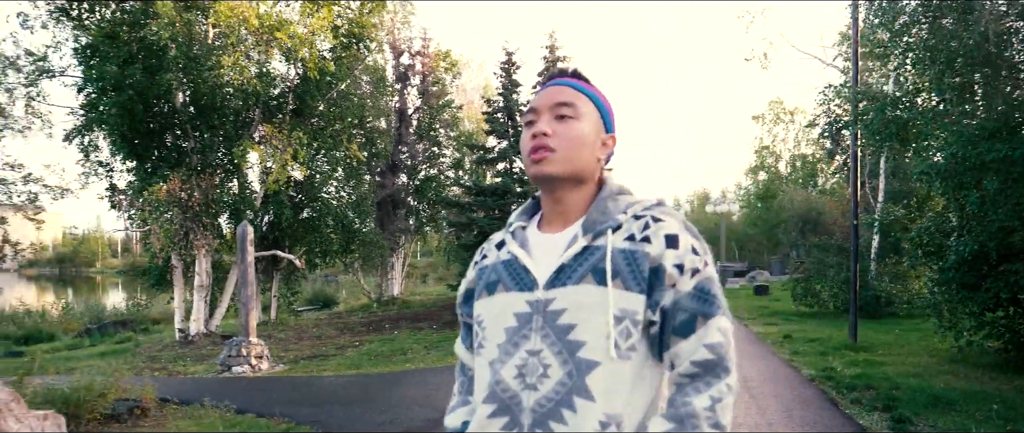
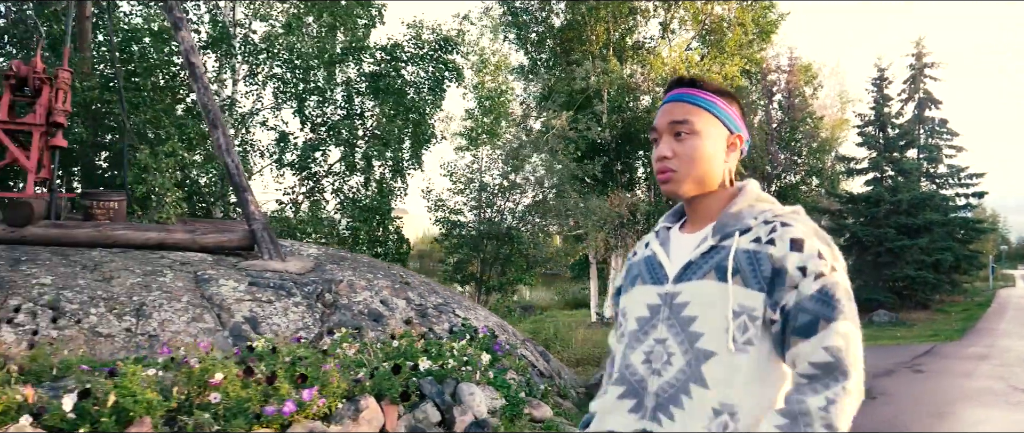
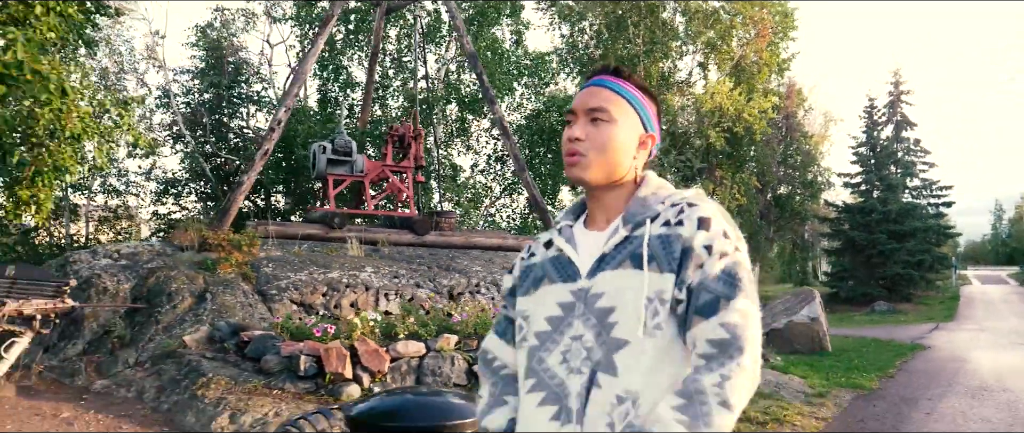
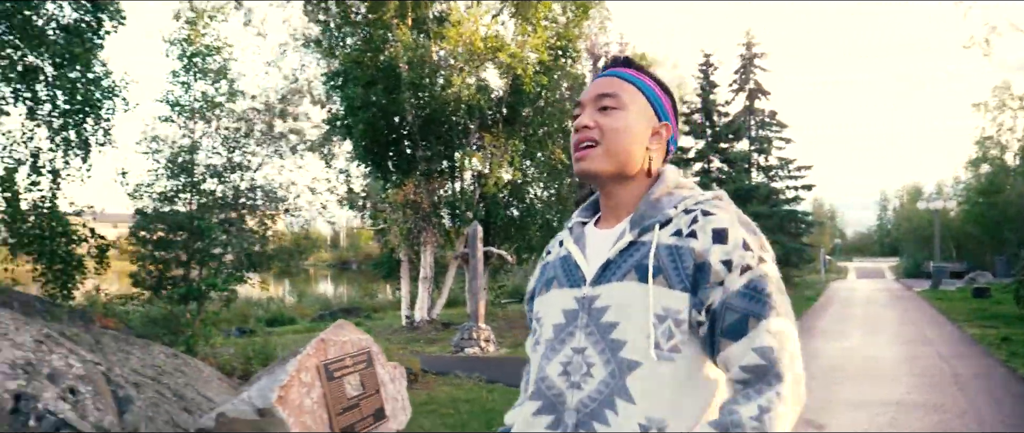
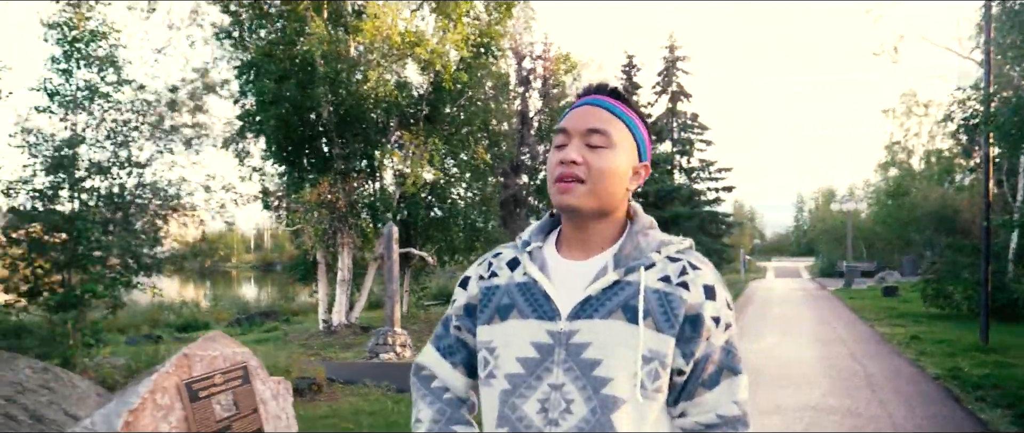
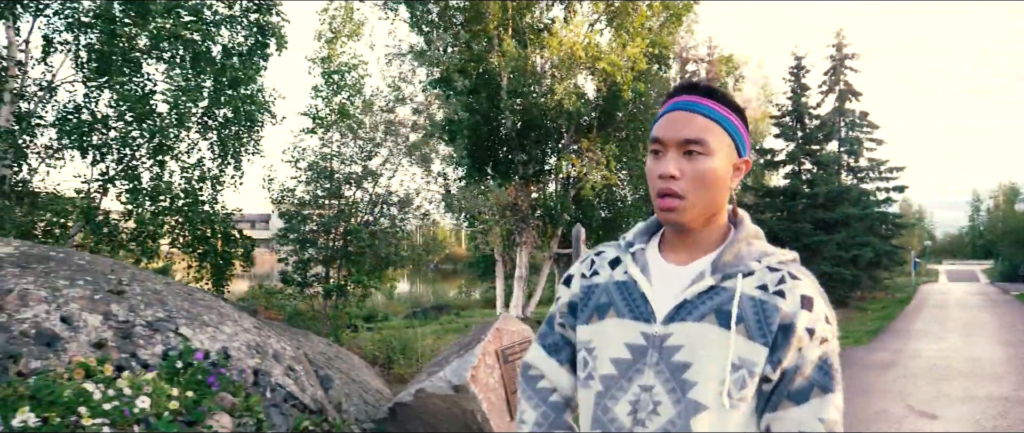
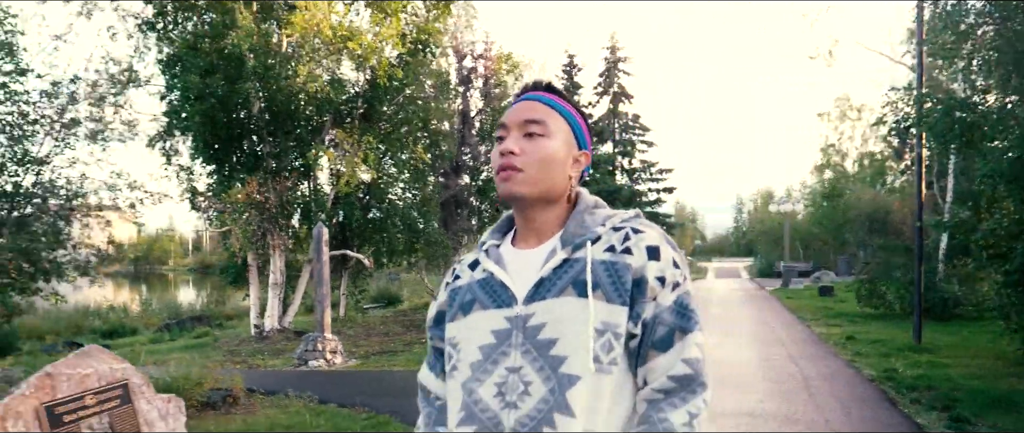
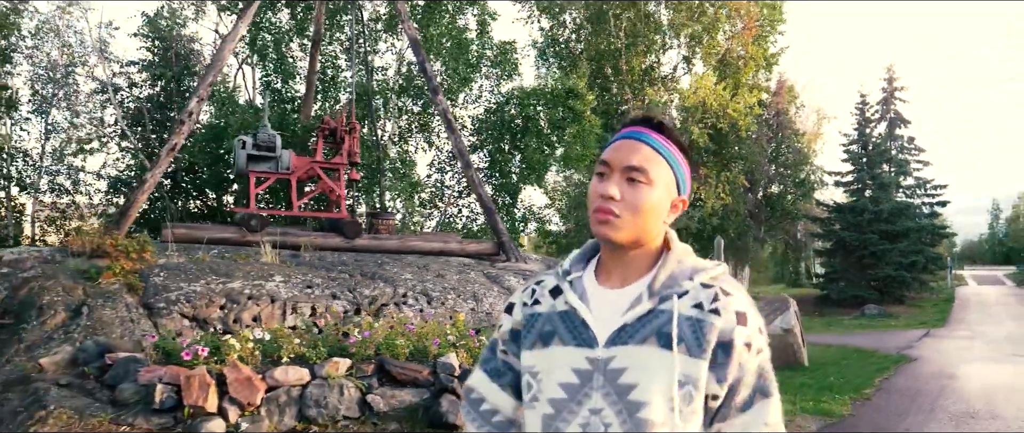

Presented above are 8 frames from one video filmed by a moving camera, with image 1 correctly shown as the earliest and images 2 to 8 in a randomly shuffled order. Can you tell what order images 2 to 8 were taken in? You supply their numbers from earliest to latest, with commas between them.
7, 5, 4, 6, 2, 8, 3
